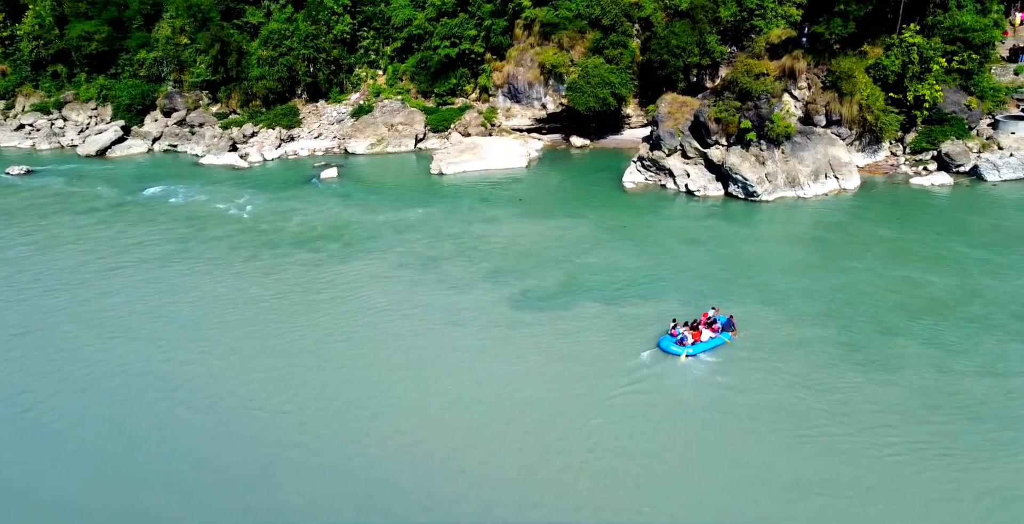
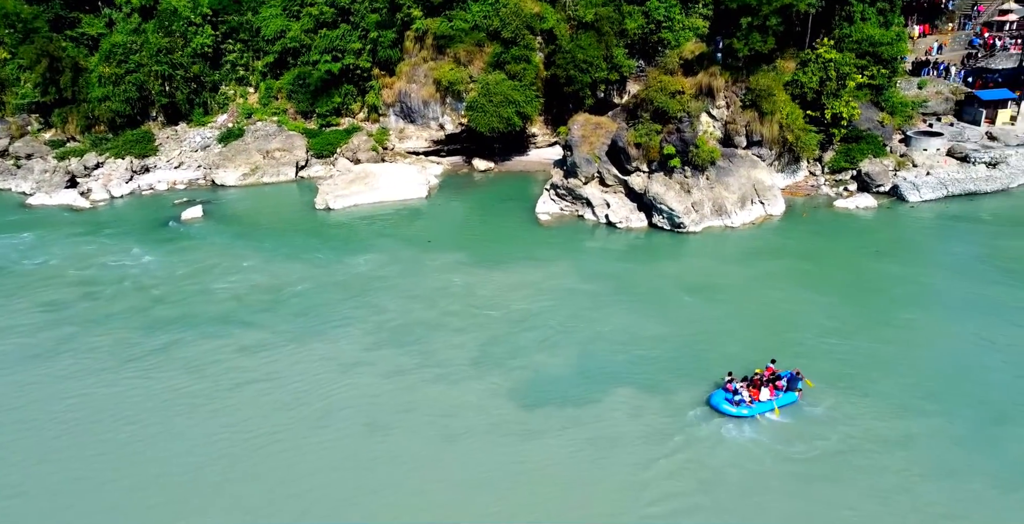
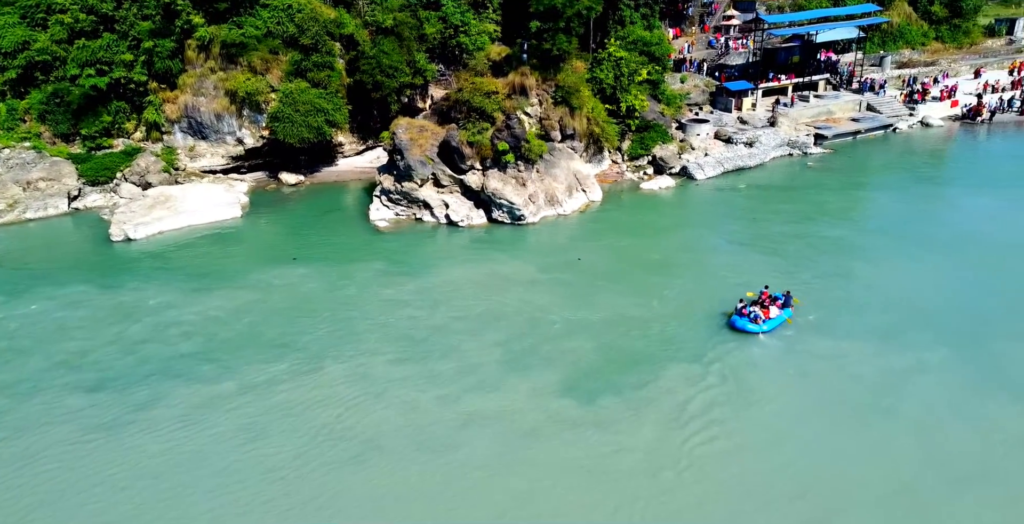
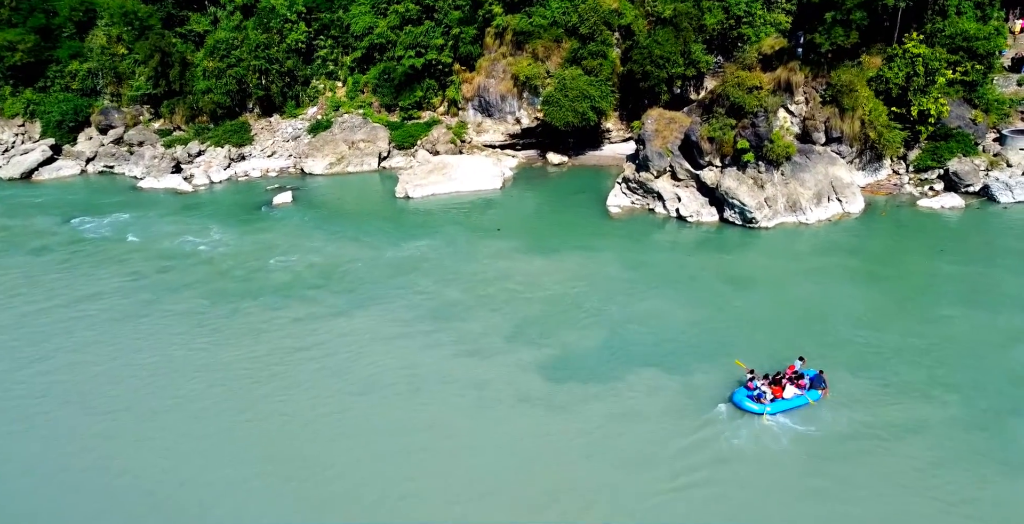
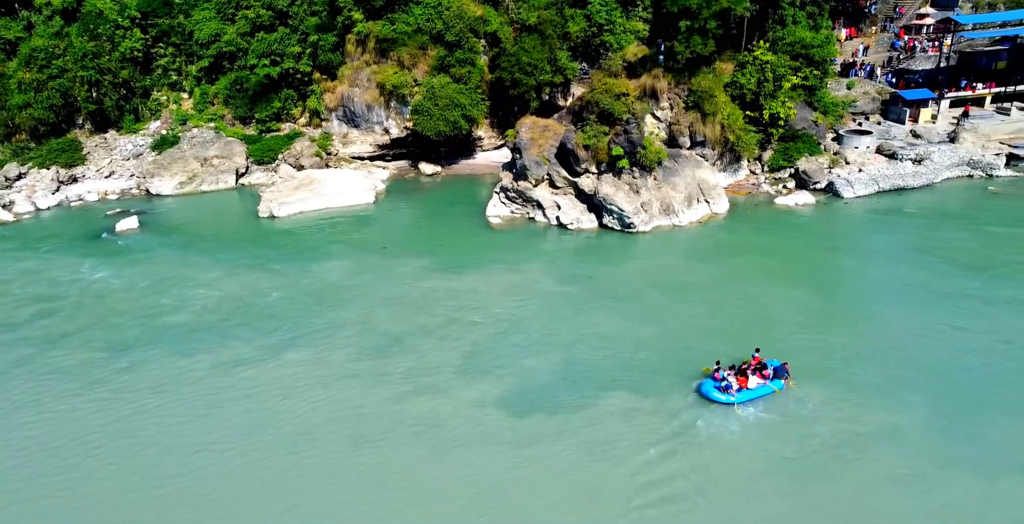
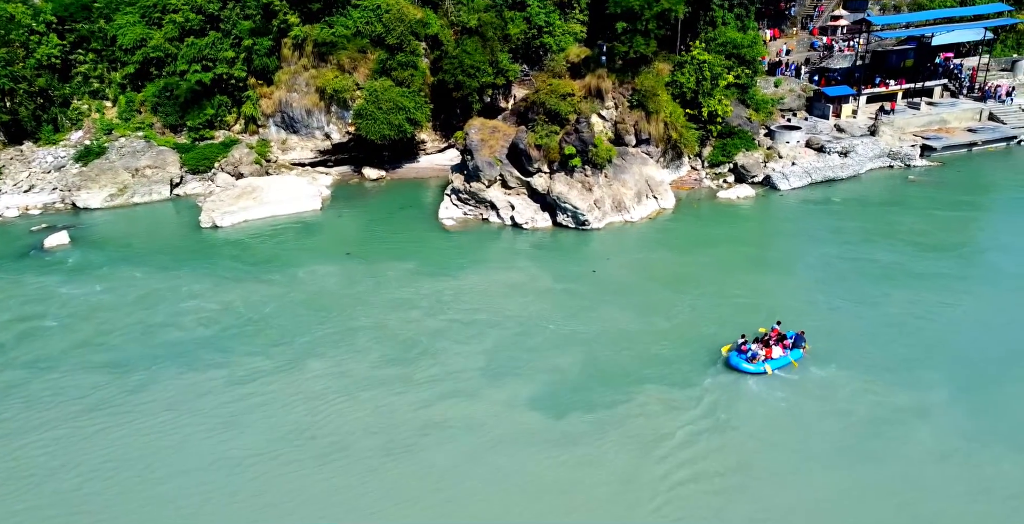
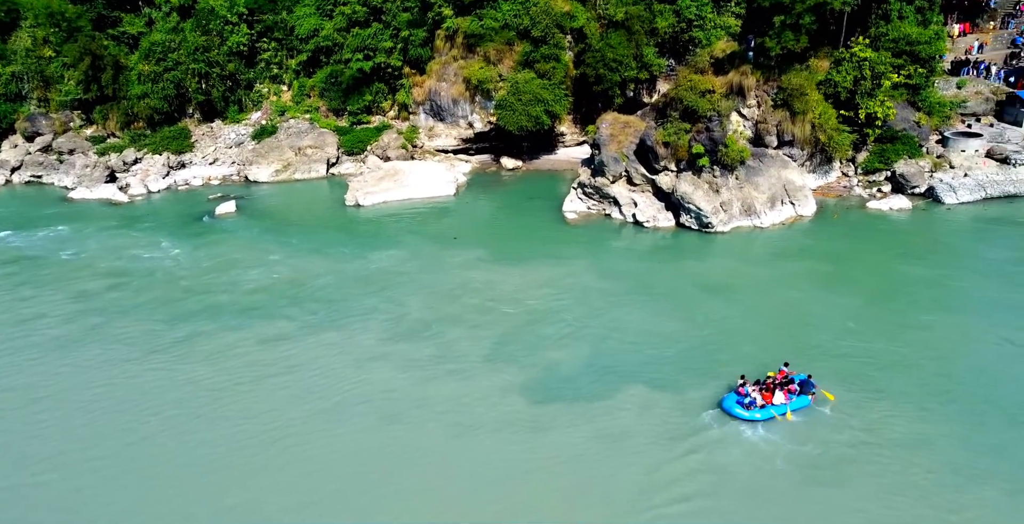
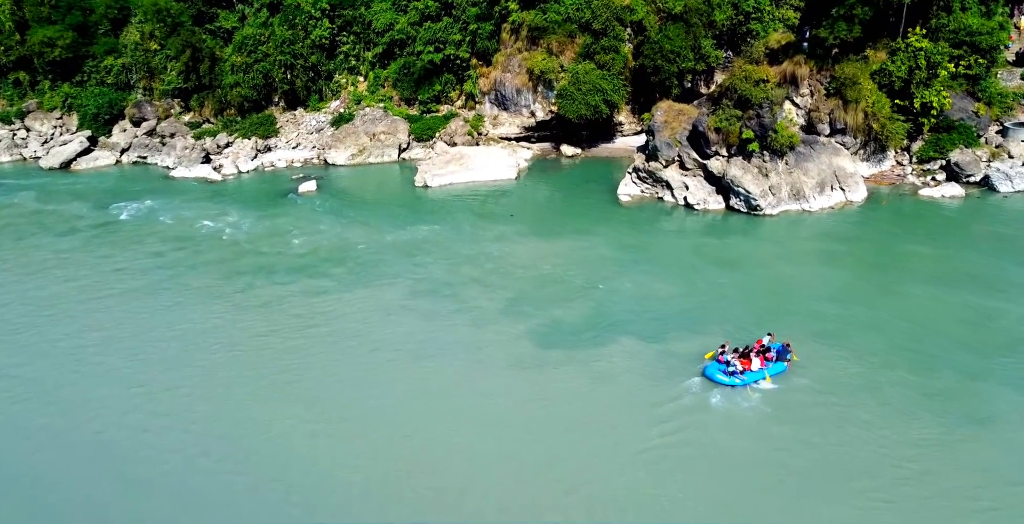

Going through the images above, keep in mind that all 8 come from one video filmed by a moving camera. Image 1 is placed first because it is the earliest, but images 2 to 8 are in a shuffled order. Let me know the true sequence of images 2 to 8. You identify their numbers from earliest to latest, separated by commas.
8, 4, 7, 2, 5, 6, 3
